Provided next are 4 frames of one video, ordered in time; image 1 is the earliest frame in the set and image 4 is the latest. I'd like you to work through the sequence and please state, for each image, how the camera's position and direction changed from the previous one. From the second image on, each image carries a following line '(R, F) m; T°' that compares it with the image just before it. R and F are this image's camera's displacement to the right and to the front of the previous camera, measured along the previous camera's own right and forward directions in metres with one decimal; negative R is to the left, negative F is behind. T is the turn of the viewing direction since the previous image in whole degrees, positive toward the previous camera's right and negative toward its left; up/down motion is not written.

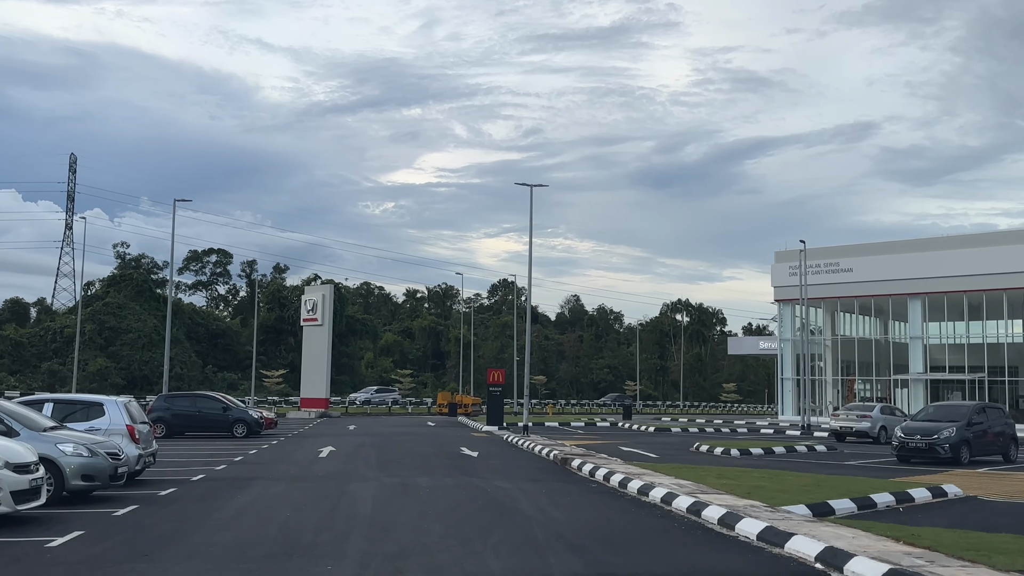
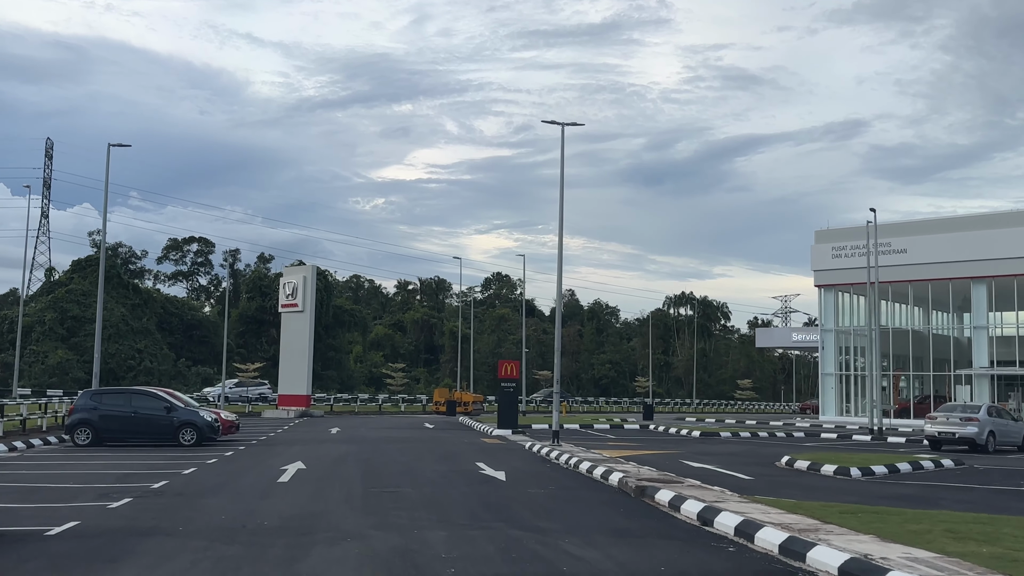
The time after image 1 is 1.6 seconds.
(-1.0, +6.7) m; +1°
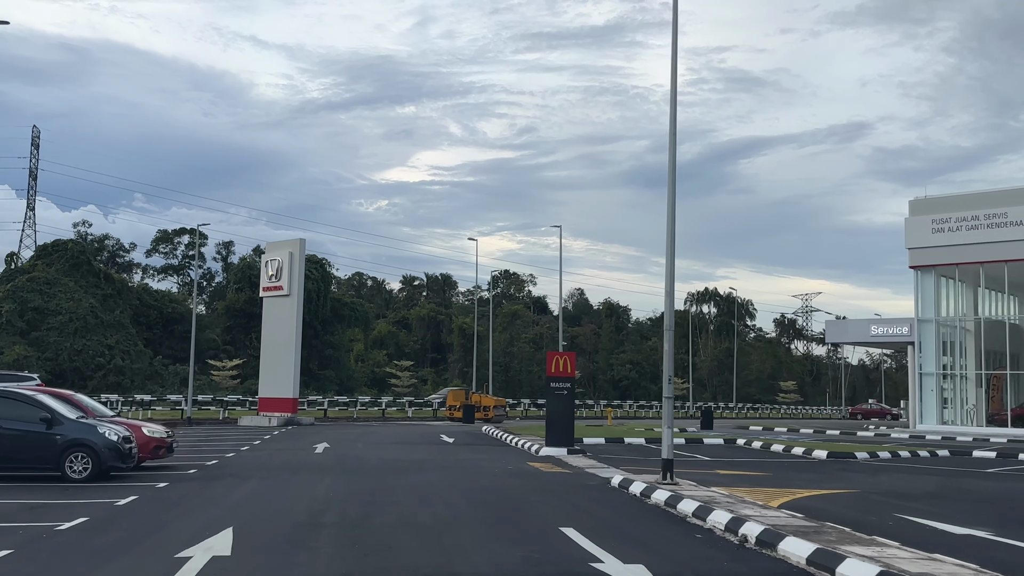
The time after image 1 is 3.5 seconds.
(-1.4, +8.9) m; 0°
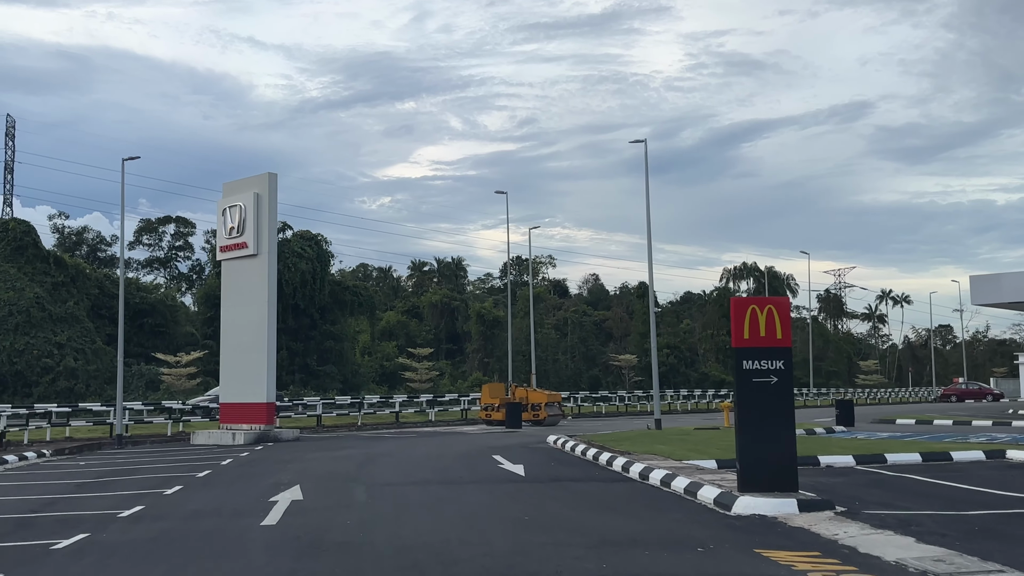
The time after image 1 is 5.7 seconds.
(-1.9, +11.8) m; 0°
